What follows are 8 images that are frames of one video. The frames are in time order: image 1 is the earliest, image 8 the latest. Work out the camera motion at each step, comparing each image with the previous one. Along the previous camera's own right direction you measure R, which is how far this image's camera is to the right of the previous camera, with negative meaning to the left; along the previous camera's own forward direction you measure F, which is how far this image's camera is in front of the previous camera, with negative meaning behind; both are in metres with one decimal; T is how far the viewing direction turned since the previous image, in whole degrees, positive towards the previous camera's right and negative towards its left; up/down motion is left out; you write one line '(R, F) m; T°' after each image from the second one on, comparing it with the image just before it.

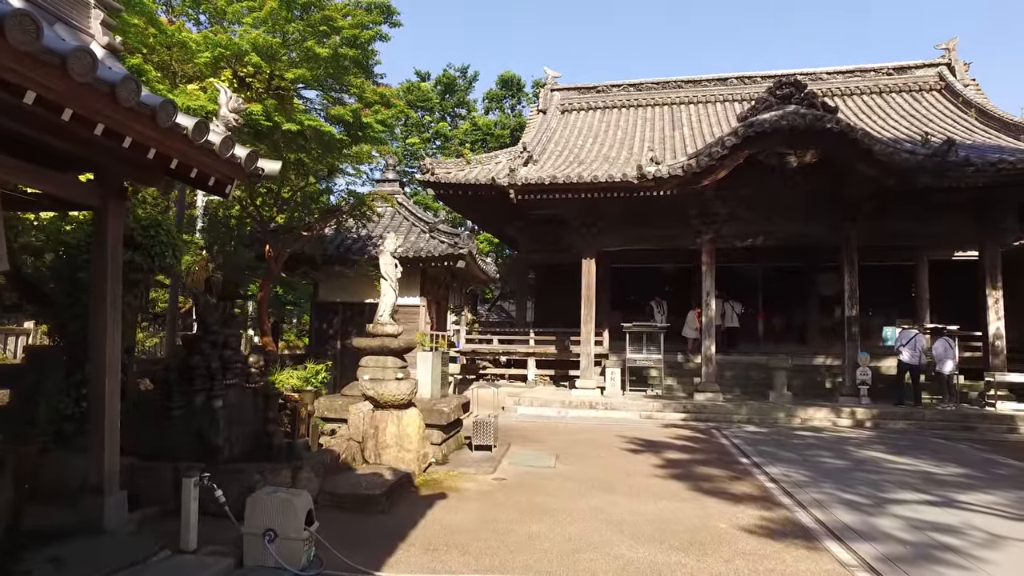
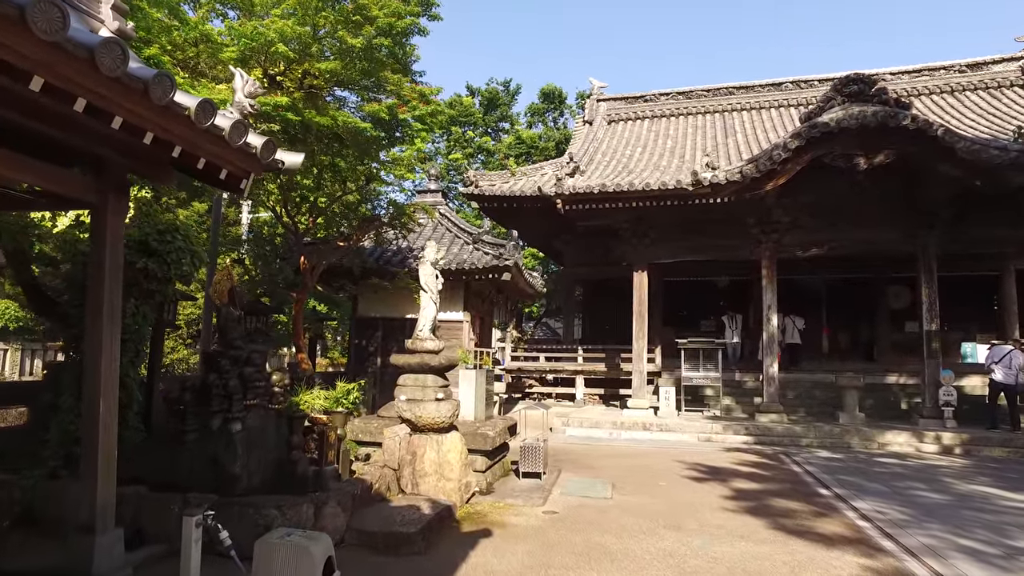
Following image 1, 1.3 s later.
(-0.1, +0.8) m; -4°
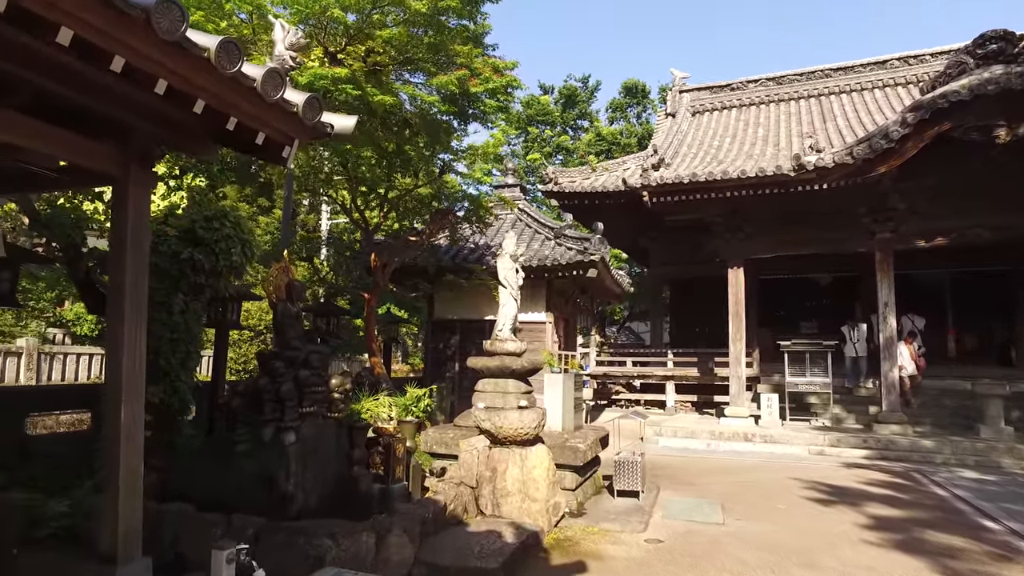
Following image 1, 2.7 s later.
(-0.1, +0.9) m; -7°
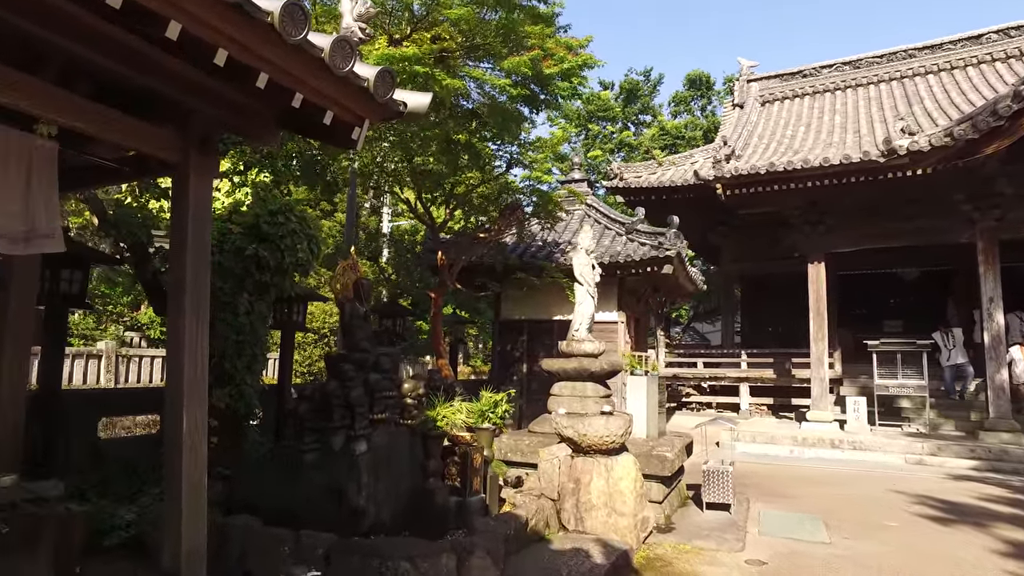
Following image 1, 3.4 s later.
(-0.2, +0.4) m; -5°
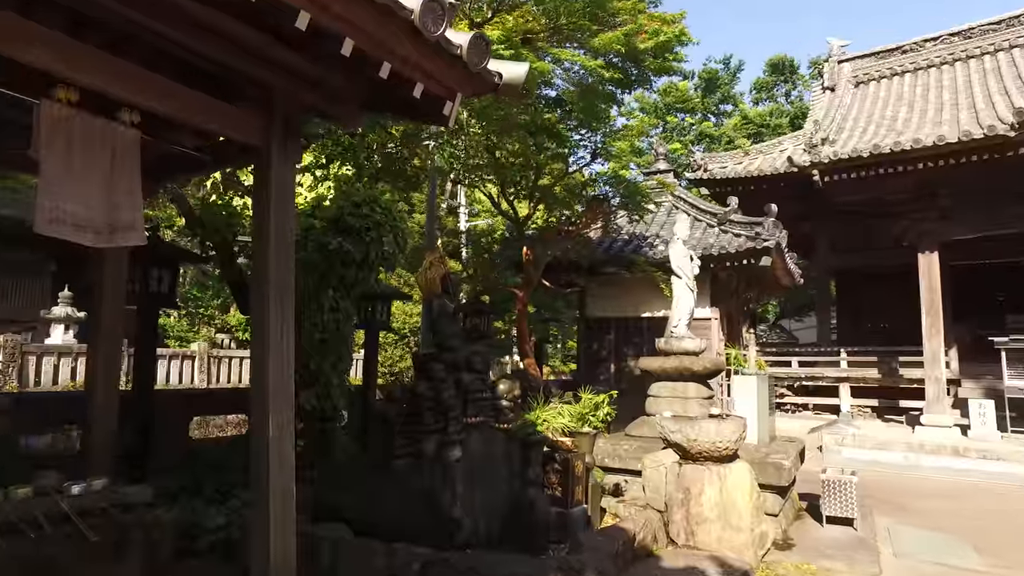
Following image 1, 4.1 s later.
(-0.2, +0.4) m; -6°
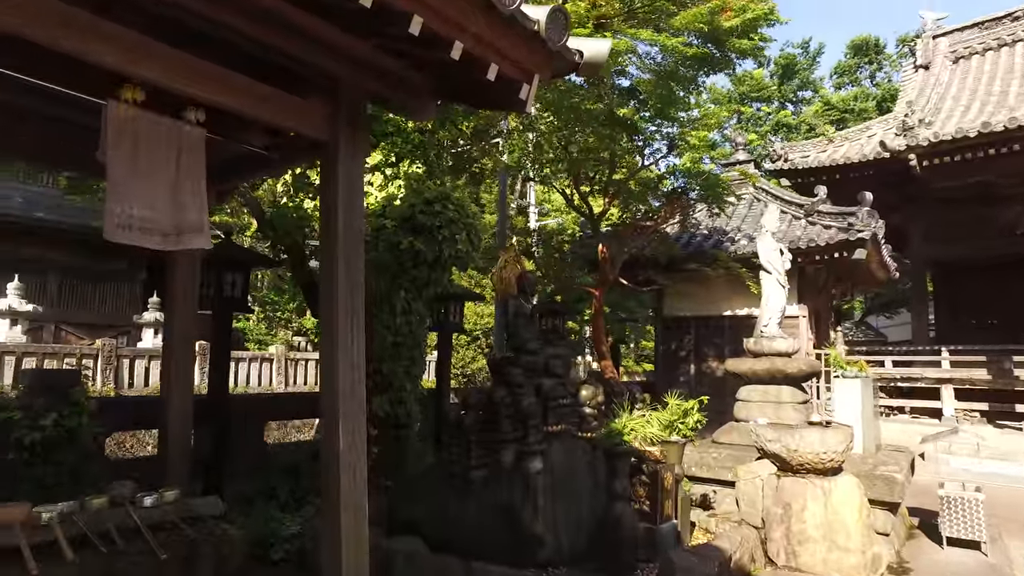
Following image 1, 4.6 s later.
(-0.1, +0.3) m; -6°
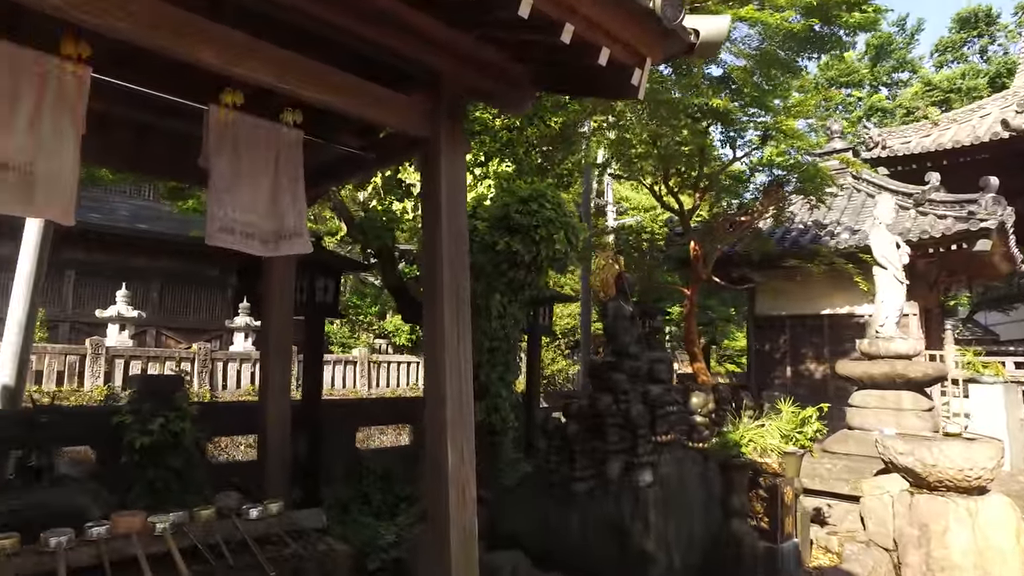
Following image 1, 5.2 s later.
(-0.2, +0.2) m; -6°
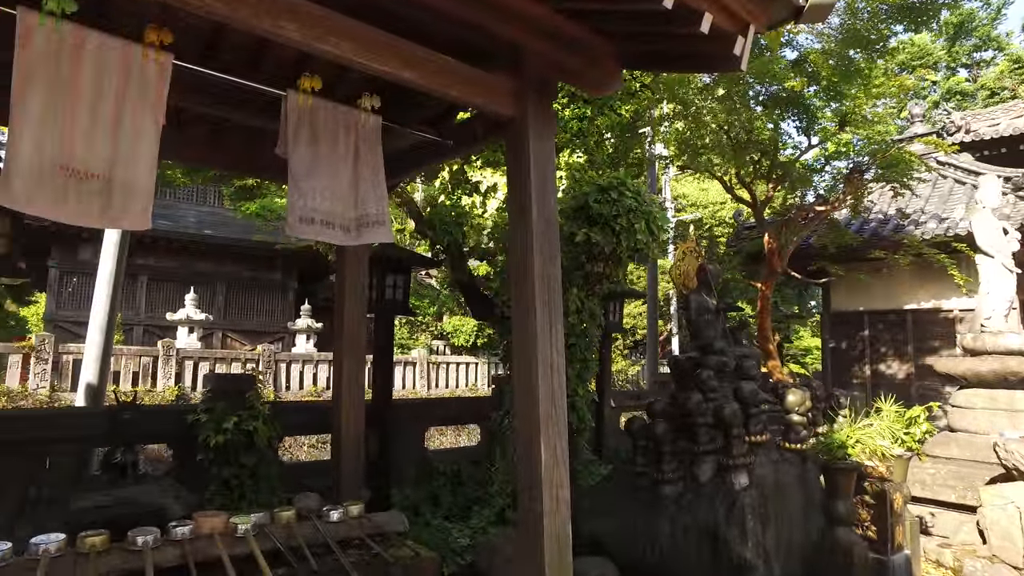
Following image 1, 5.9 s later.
(-0.2, +0.2) m; -4°
